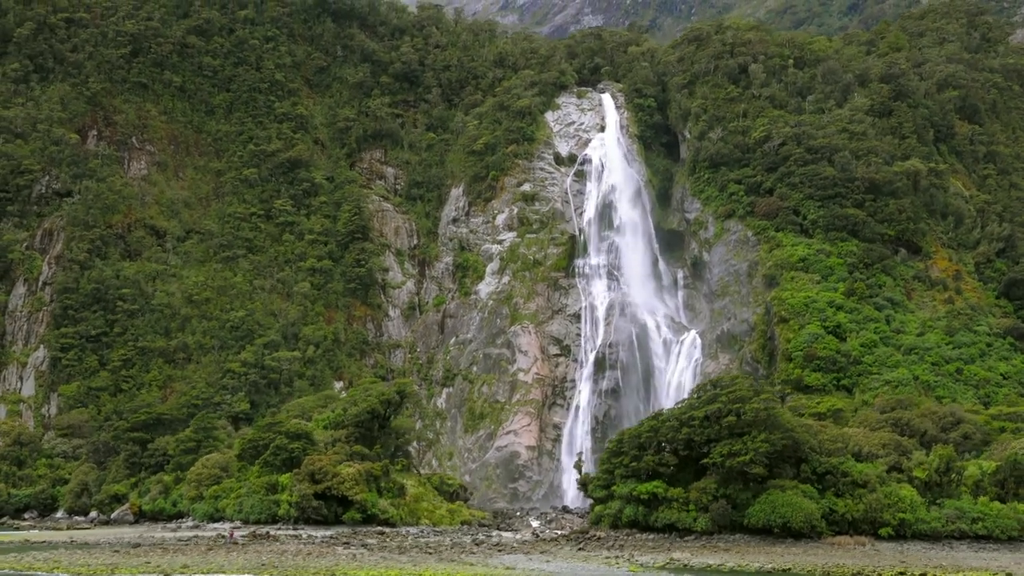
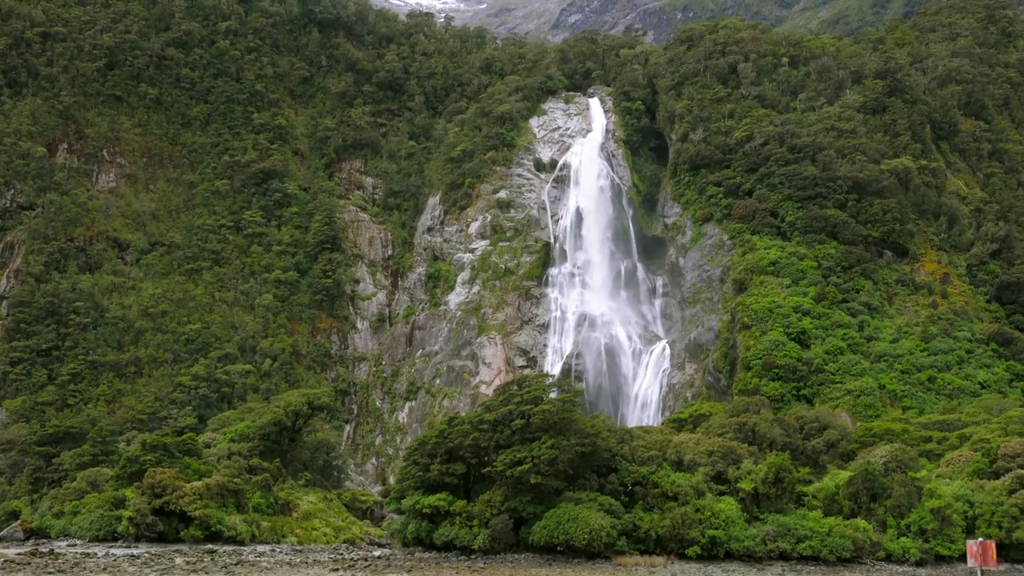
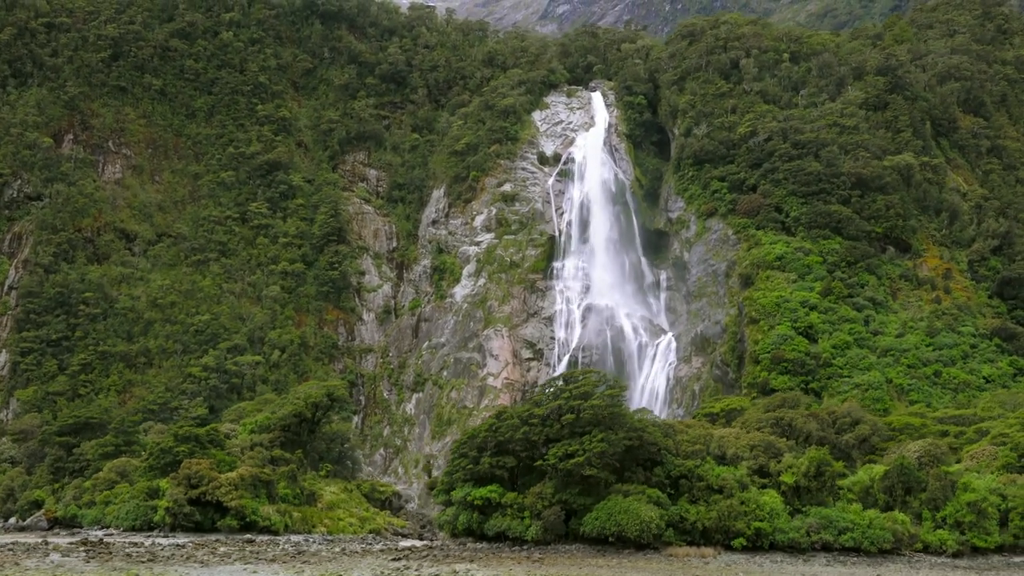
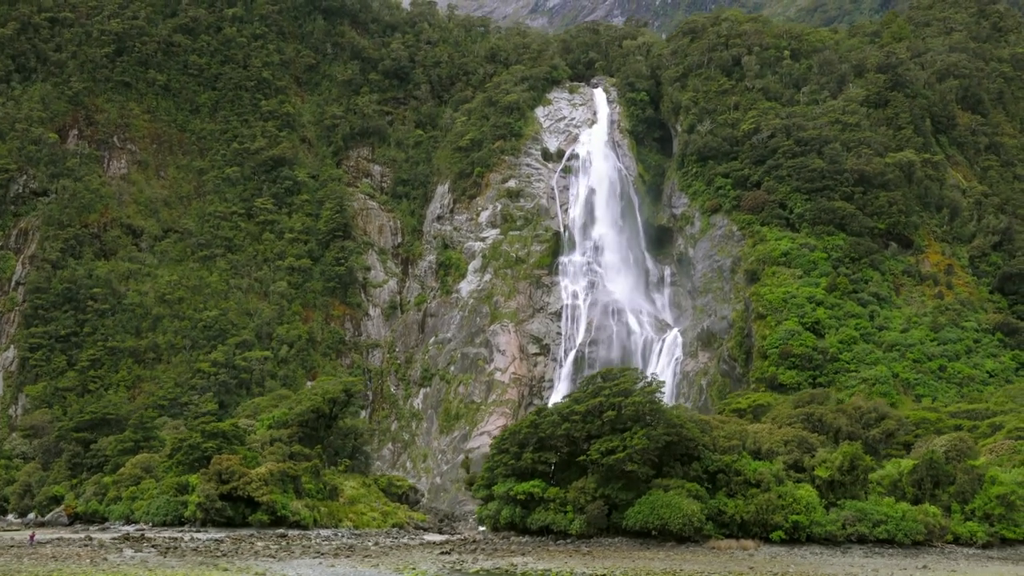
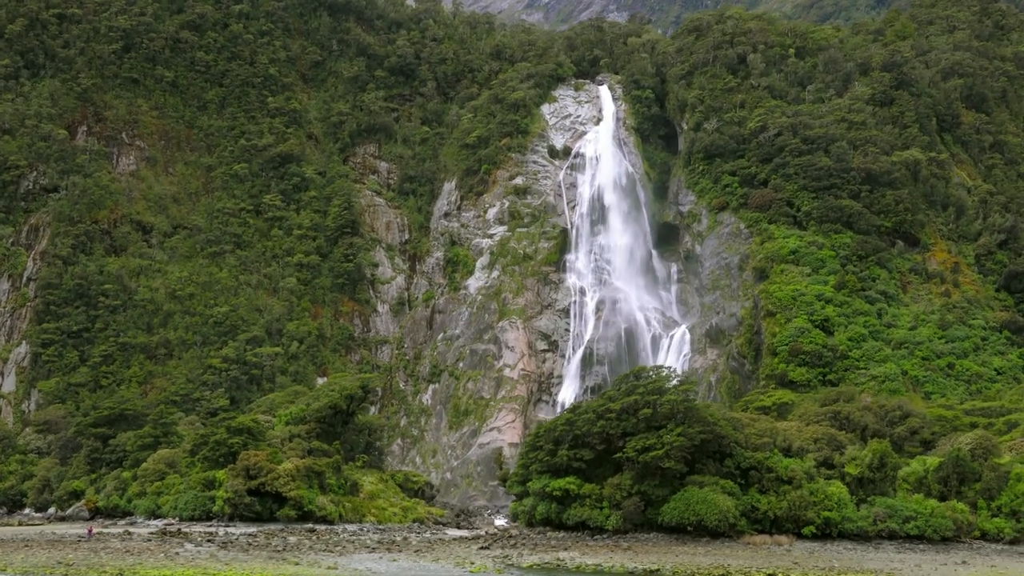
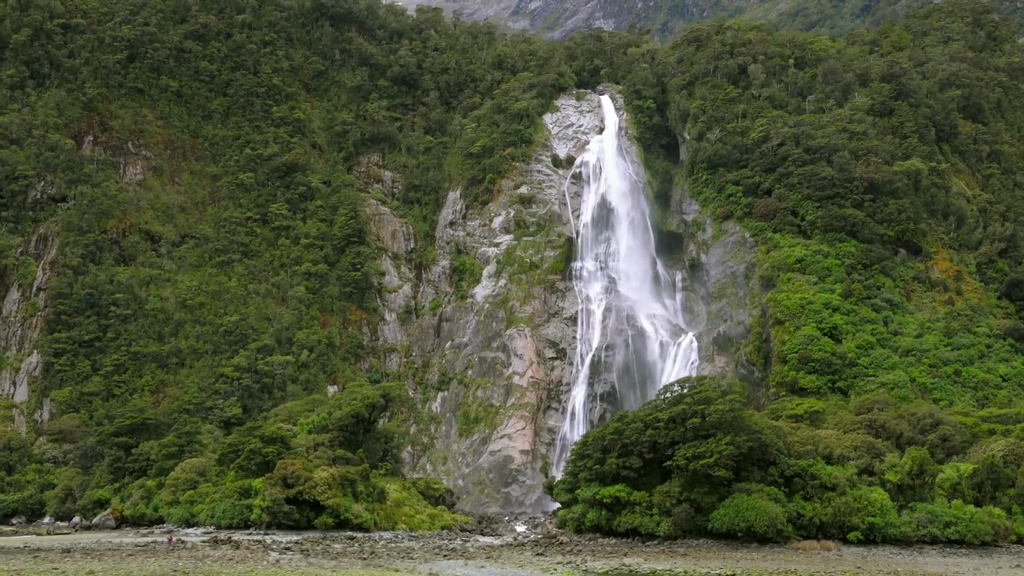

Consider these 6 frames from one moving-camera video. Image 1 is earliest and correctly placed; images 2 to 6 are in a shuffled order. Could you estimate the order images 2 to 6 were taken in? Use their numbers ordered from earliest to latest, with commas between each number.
6, 5, 4, 3, 2
